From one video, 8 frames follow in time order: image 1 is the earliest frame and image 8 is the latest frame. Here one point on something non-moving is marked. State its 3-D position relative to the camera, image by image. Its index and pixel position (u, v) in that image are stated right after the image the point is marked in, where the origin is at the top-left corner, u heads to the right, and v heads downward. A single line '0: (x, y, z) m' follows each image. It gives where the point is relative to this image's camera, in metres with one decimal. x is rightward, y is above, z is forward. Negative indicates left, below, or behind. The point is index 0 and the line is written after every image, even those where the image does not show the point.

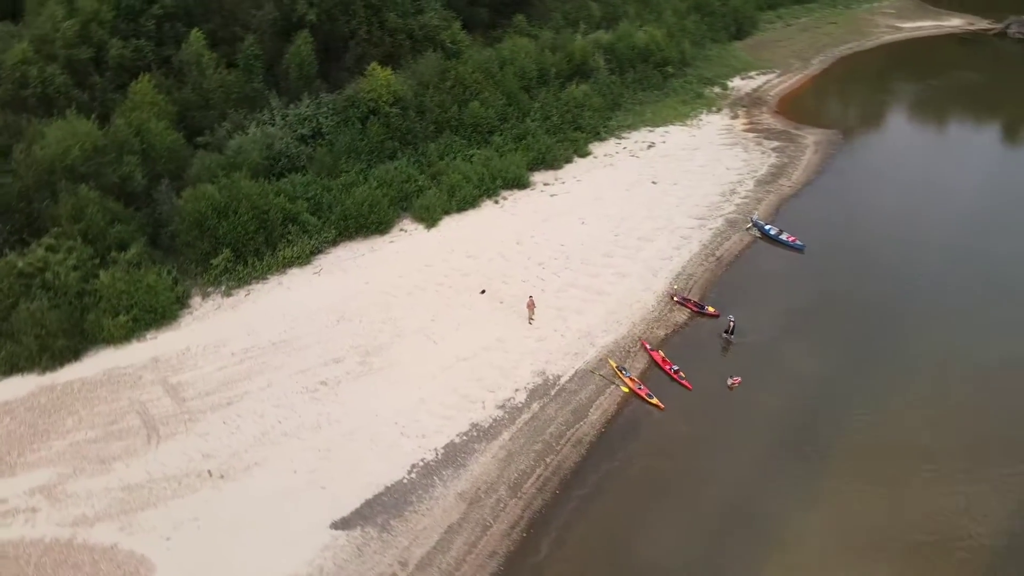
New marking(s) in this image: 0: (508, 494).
0: (0.0, -4.4, +15.4) m
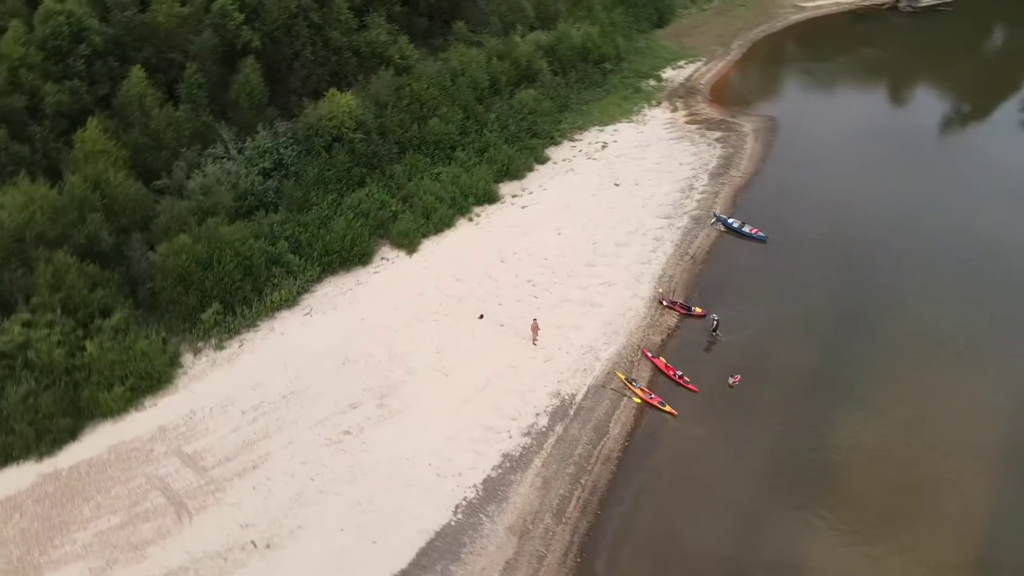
0: (+1.0, -5.1, +15.9) m
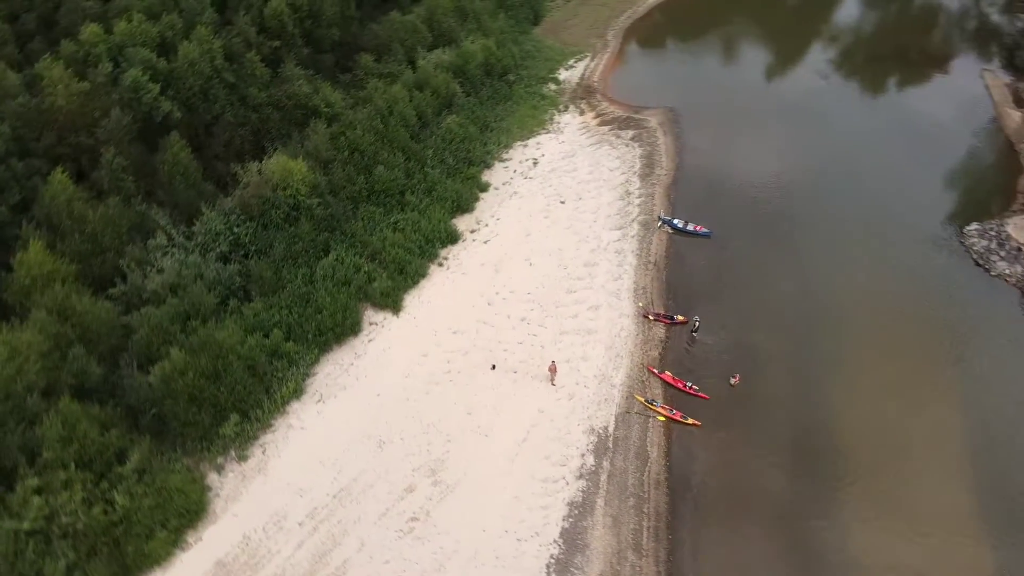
0: (+2.9, -6.2, +17.0) m
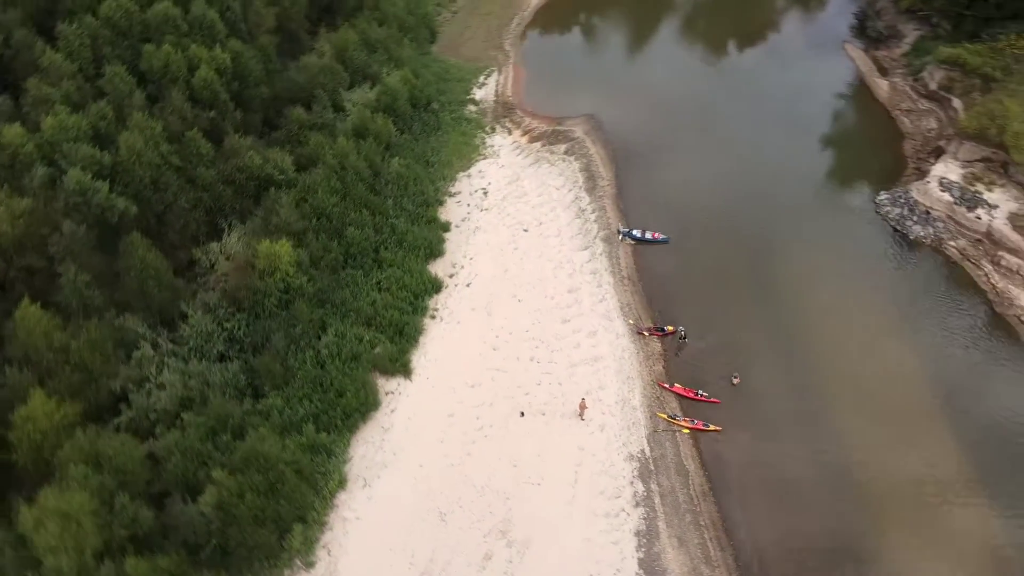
0: (+5.0, -7.0, +18.4) m
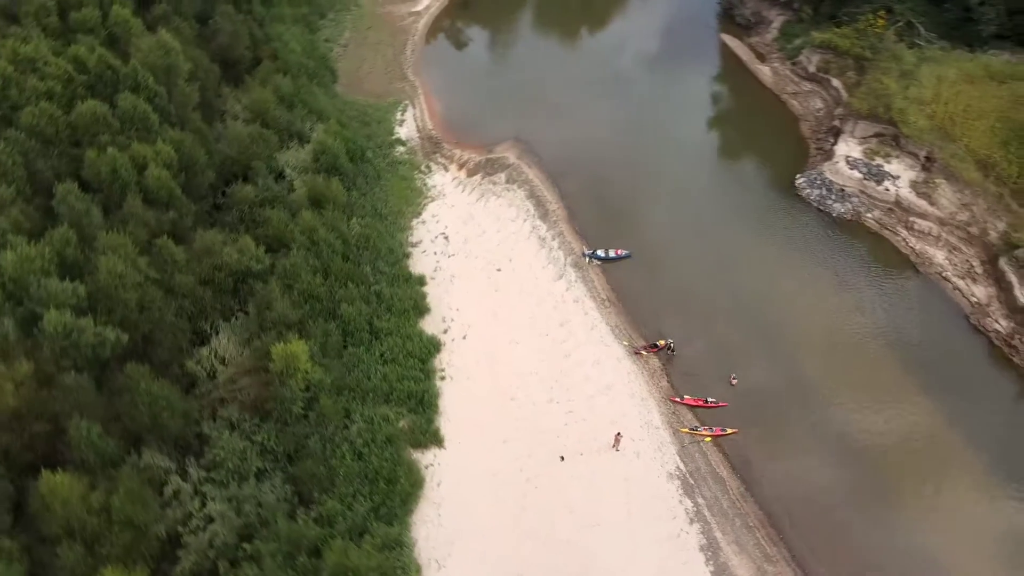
0: (+7.2, -7.6, +20.2) m
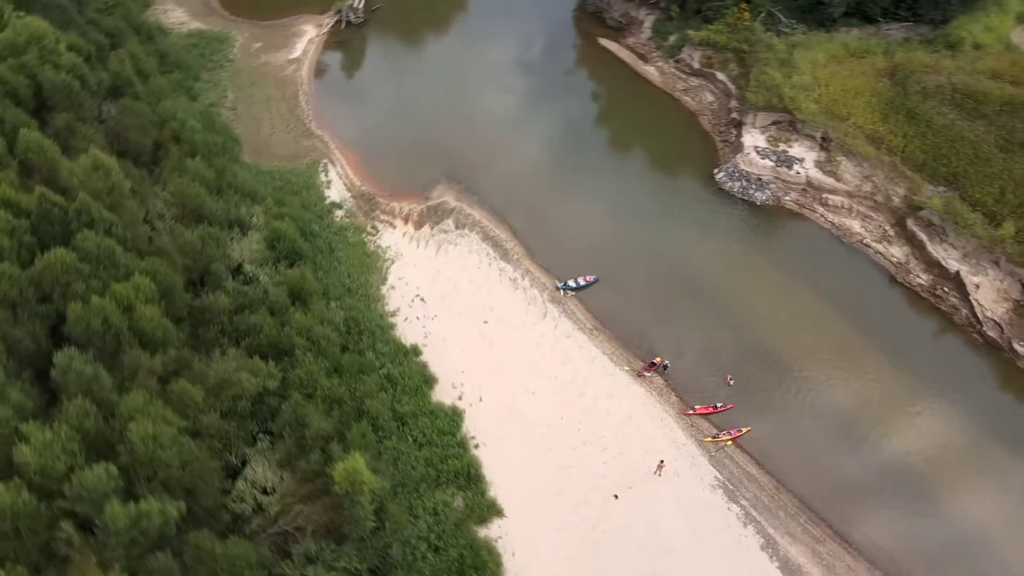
0: (+9.6, -7.9, +22.7) m
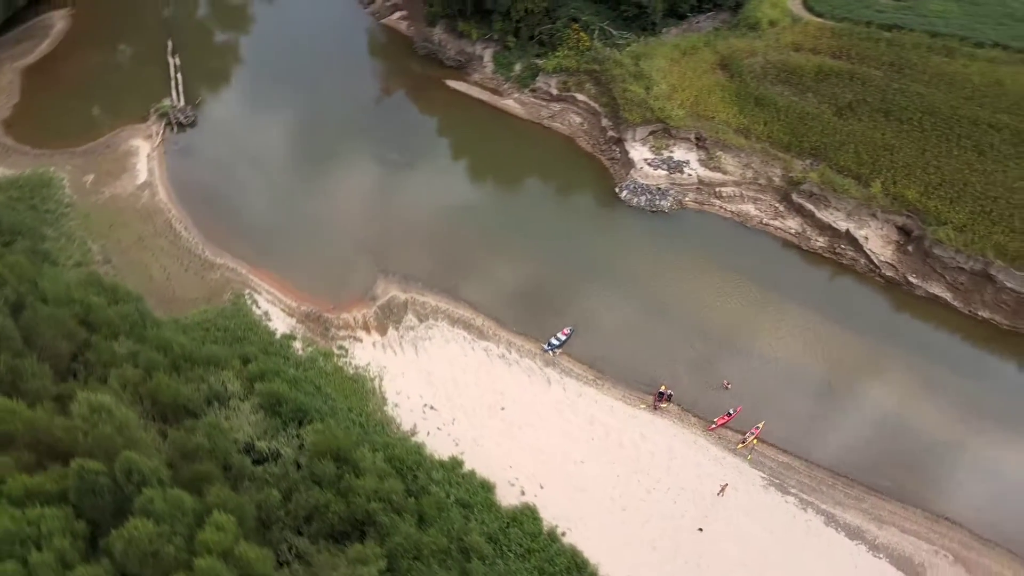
0: (+12.8, -7.8, +27.0) m
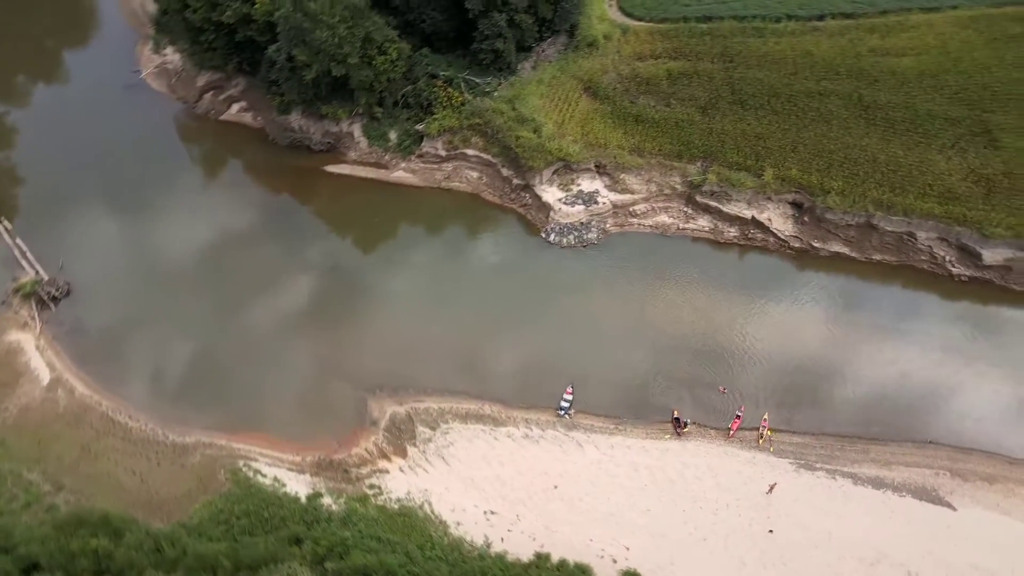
0: (+15.4, -7.1, +31.8) m
